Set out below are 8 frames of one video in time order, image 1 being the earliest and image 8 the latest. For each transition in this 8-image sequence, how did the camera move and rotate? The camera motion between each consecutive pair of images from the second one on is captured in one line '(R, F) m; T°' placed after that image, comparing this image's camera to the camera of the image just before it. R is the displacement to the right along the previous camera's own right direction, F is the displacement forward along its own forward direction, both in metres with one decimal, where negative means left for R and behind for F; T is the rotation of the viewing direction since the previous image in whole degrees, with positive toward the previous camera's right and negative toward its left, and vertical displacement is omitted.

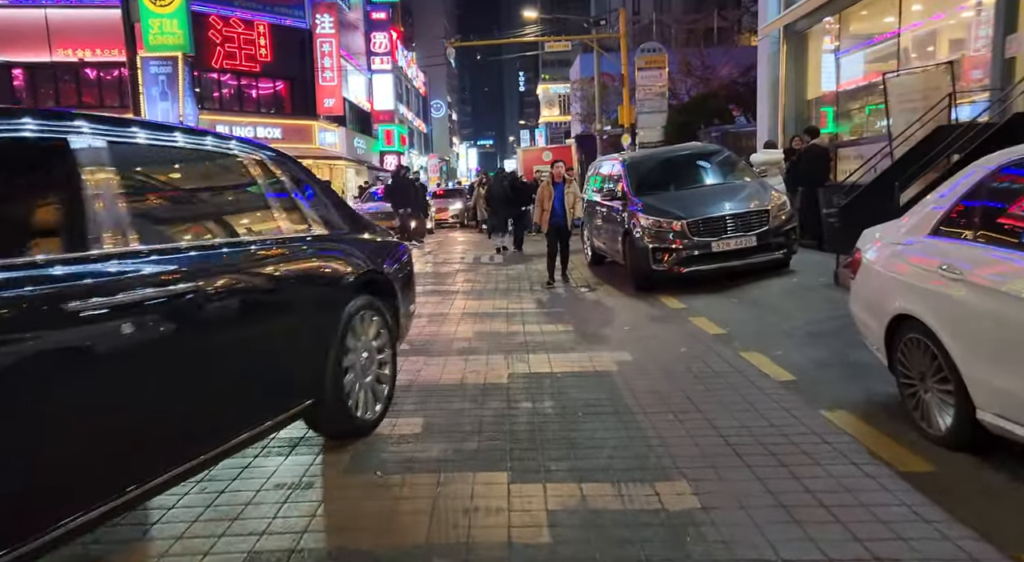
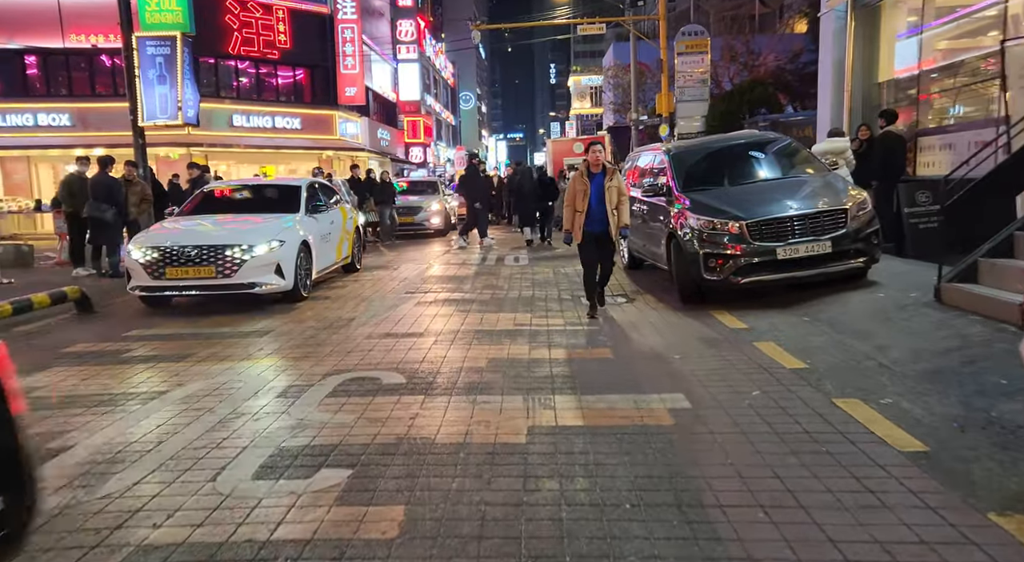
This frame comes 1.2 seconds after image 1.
(0.0, +1.4) m; -2°
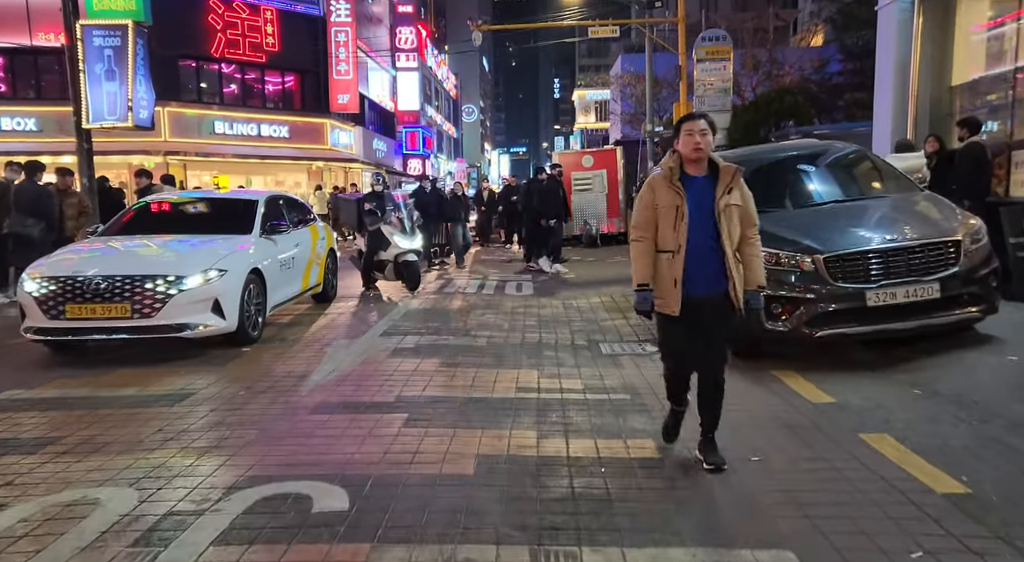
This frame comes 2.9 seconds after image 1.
(0.0, +2.0) m; 0°
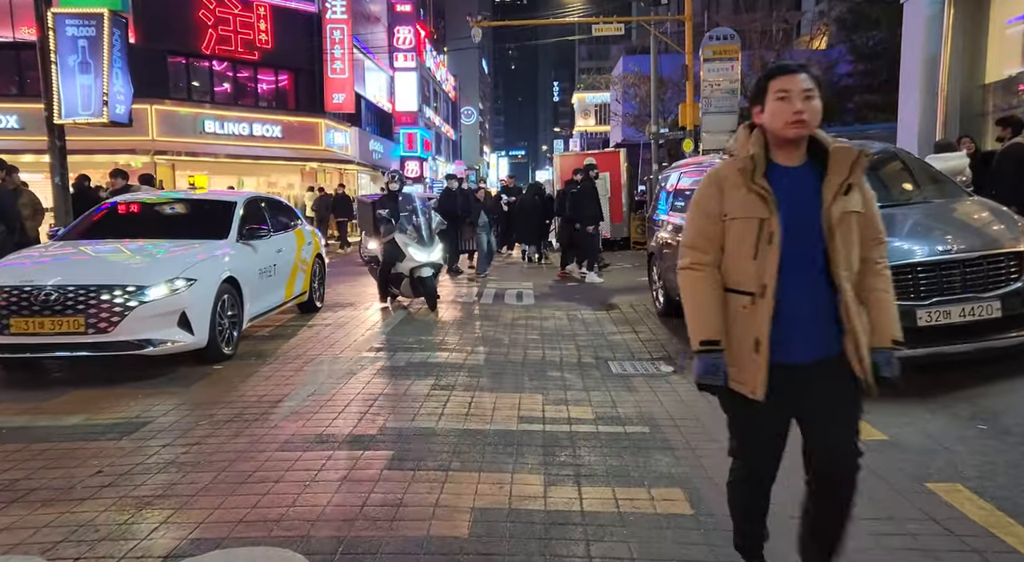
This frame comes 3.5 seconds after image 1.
(0.0, +0.7) m; 0°
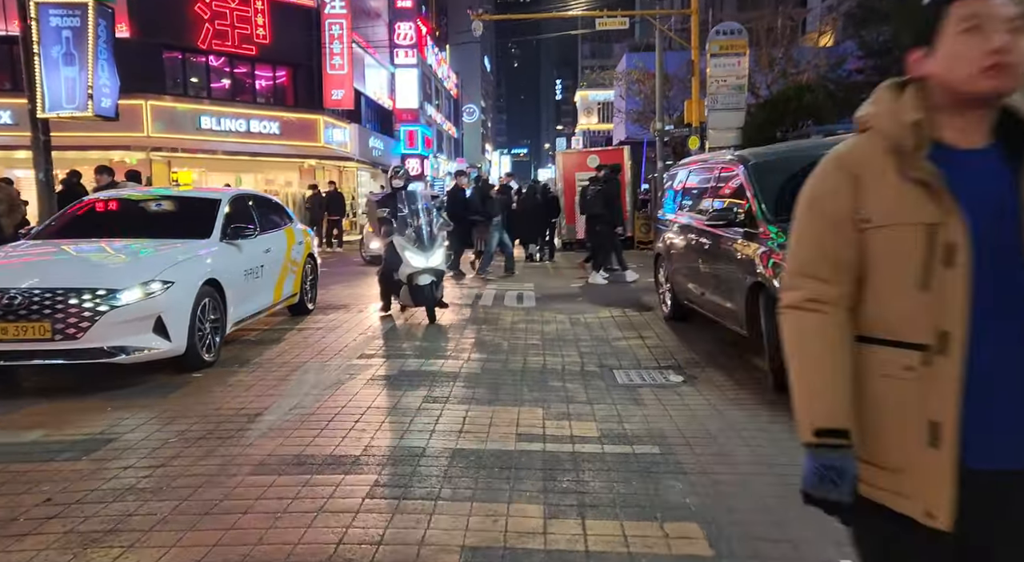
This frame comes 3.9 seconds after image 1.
(0.0, +0.4) m; 0°
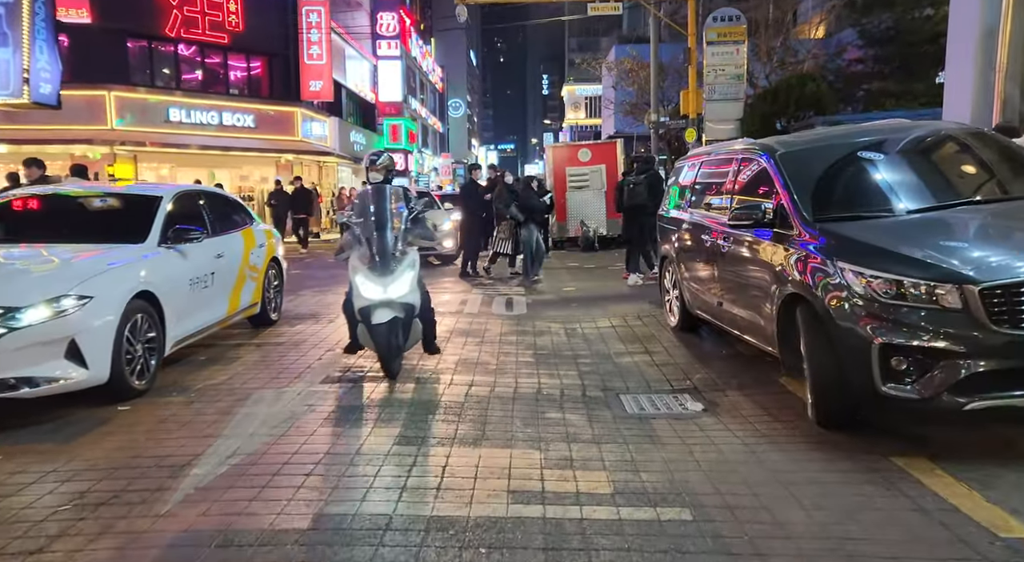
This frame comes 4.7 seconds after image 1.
(0.0, +1.0) m; +1°
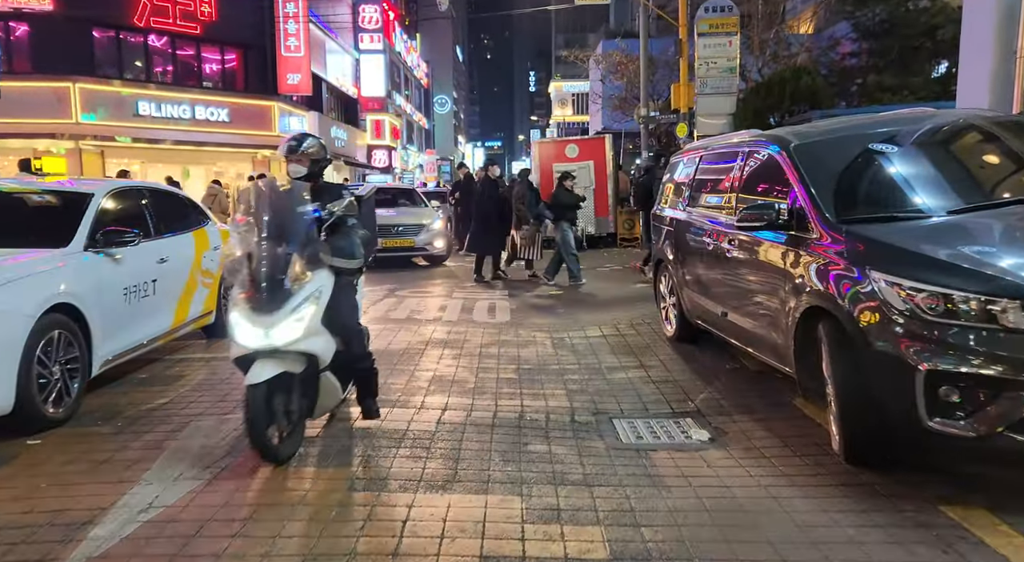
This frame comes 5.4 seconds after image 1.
(+0.1, +0.7) m; +1°
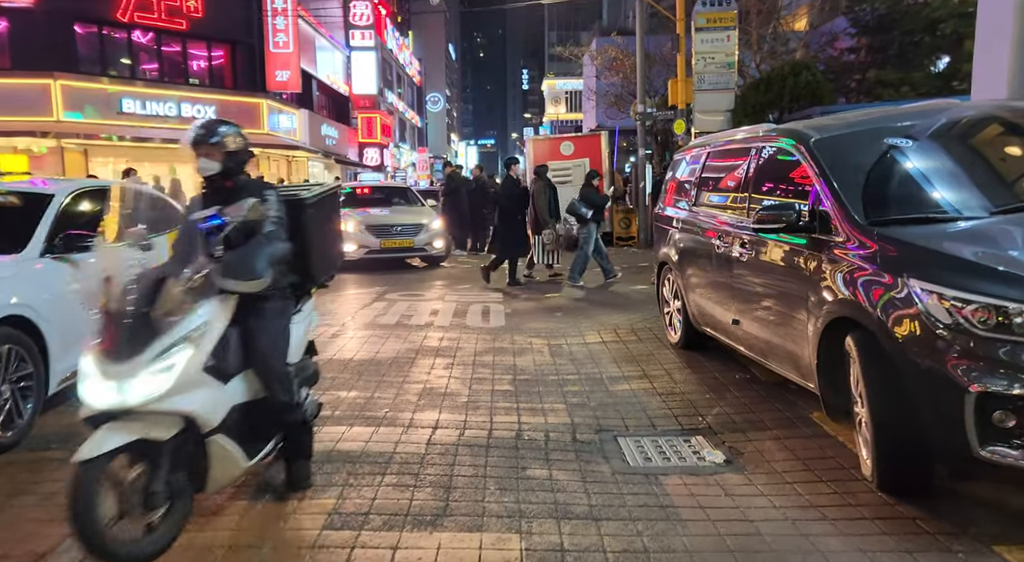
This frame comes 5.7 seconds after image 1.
(0.0, +0.4) m; 0°
